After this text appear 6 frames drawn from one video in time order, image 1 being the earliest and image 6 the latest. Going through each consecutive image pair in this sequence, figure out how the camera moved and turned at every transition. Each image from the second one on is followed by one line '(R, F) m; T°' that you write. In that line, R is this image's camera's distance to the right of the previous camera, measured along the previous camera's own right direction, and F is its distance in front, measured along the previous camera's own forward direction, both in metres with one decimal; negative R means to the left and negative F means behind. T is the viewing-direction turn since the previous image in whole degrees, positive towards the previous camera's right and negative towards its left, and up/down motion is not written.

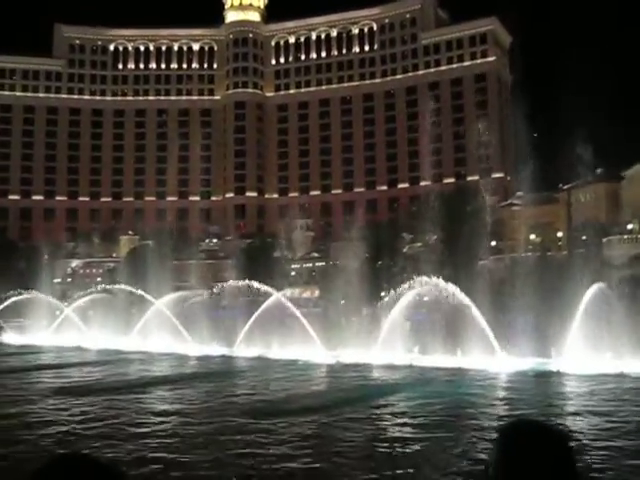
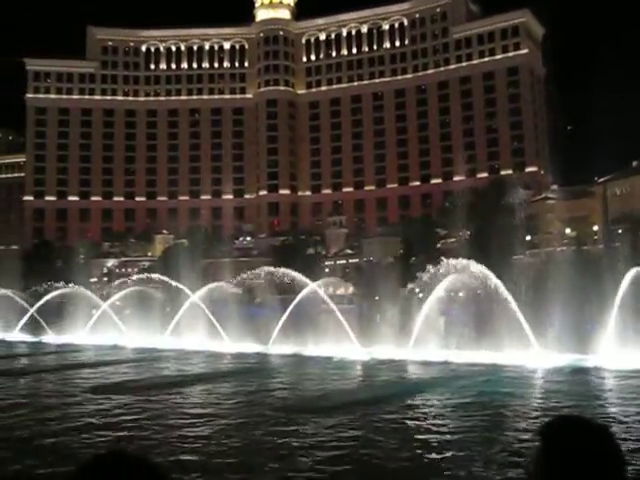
(-0.4, +0.1) m; -2°
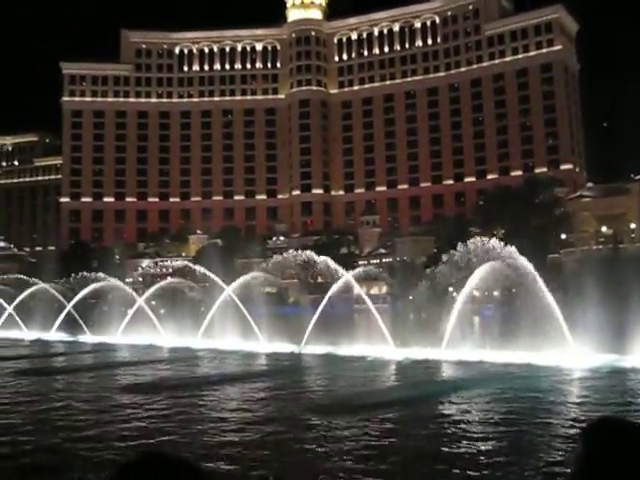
(-0.4, 0.0) m; -2°
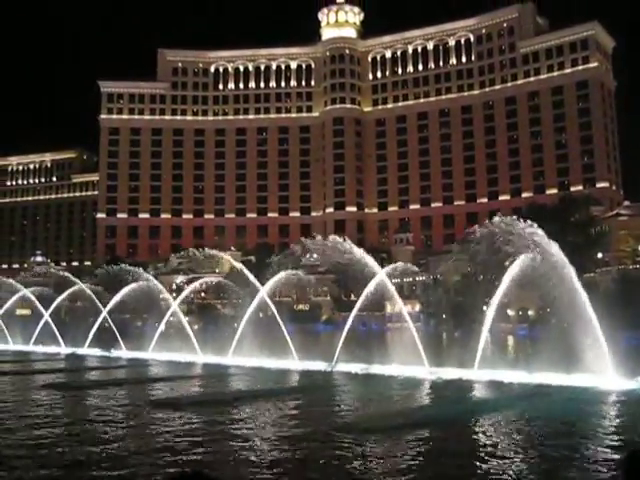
(-0.3, 0.0) m; -2°
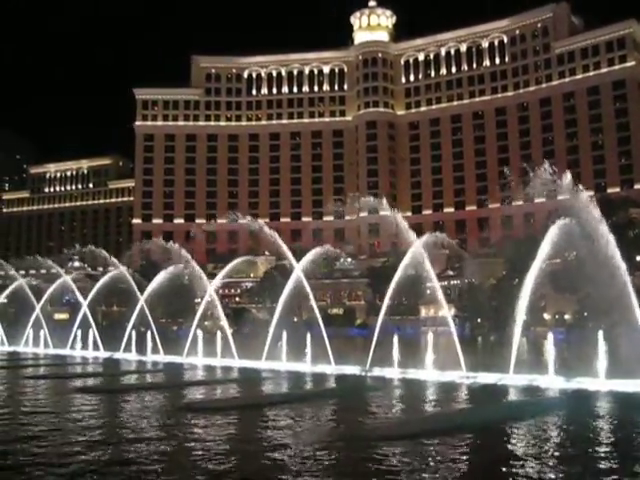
(-0.3, 0.0) m; -2°
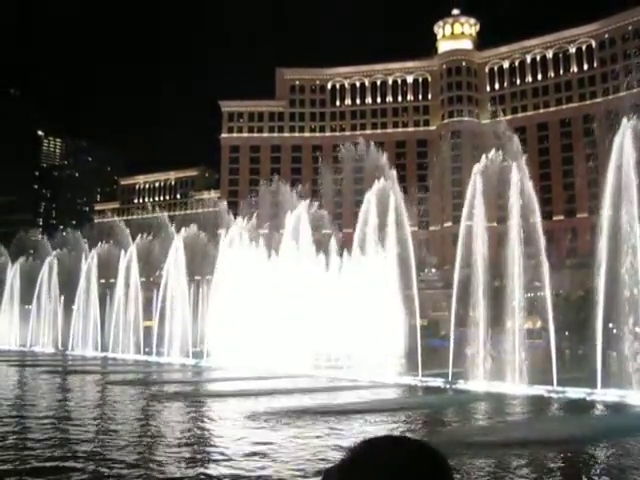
(-1.0, -0.1) m; -5°
